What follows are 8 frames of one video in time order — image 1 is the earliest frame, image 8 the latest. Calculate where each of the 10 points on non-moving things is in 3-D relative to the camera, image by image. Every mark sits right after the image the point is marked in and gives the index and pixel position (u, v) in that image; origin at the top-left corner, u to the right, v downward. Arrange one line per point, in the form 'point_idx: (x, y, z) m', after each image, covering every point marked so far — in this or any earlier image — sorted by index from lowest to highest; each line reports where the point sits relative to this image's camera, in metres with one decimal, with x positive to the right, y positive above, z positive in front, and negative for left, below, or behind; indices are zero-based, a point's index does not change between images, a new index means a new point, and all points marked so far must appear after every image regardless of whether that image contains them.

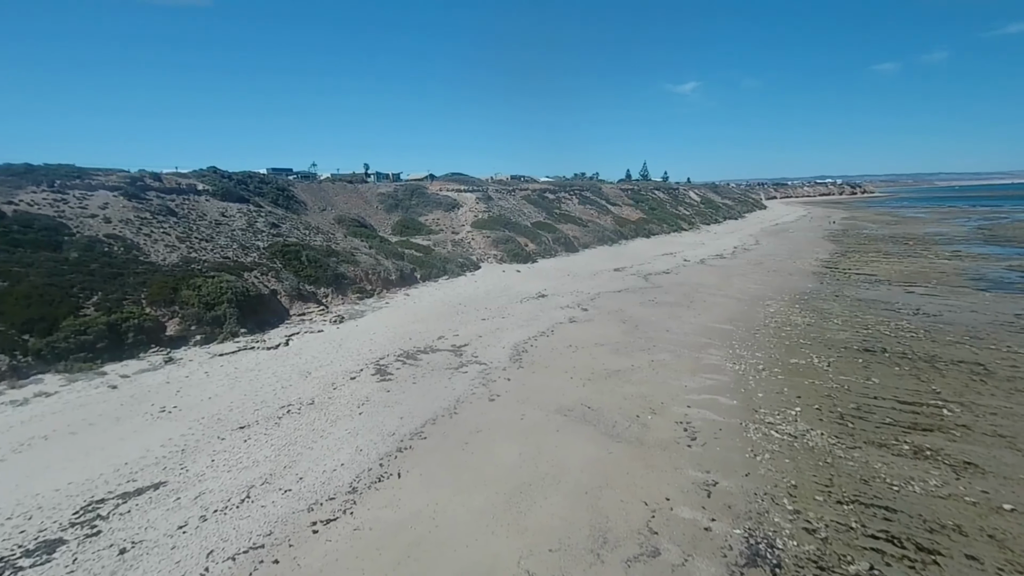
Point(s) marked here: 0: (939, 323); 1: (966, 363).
0: (+17.1, -1.4, +18.6) m
1: (+14.1, -2.3, +14.4) m
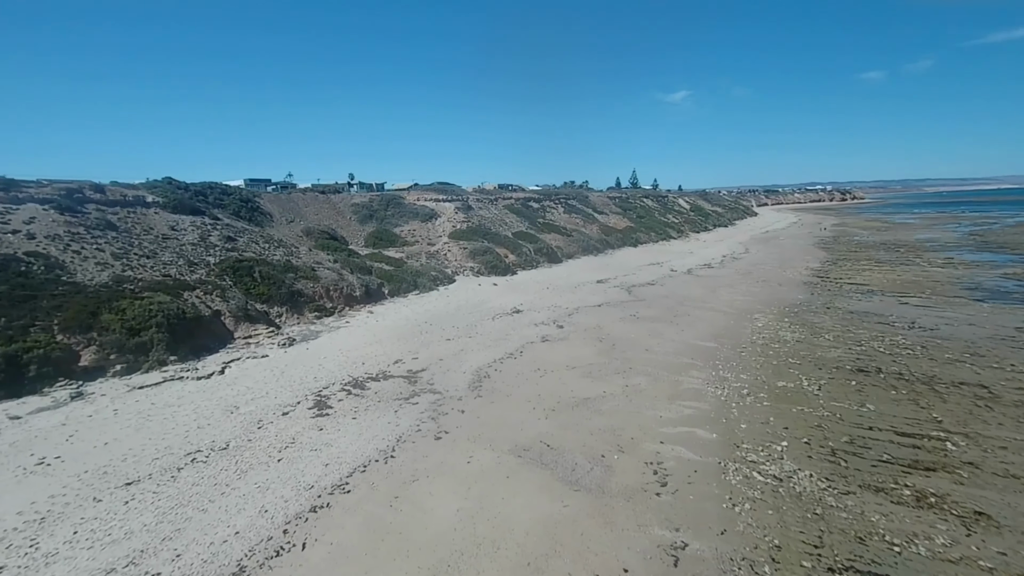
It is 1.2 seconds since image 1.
0: (+16.0, -1.9, +17.5) m
1: (+13.0, -2.8, +13.3) m
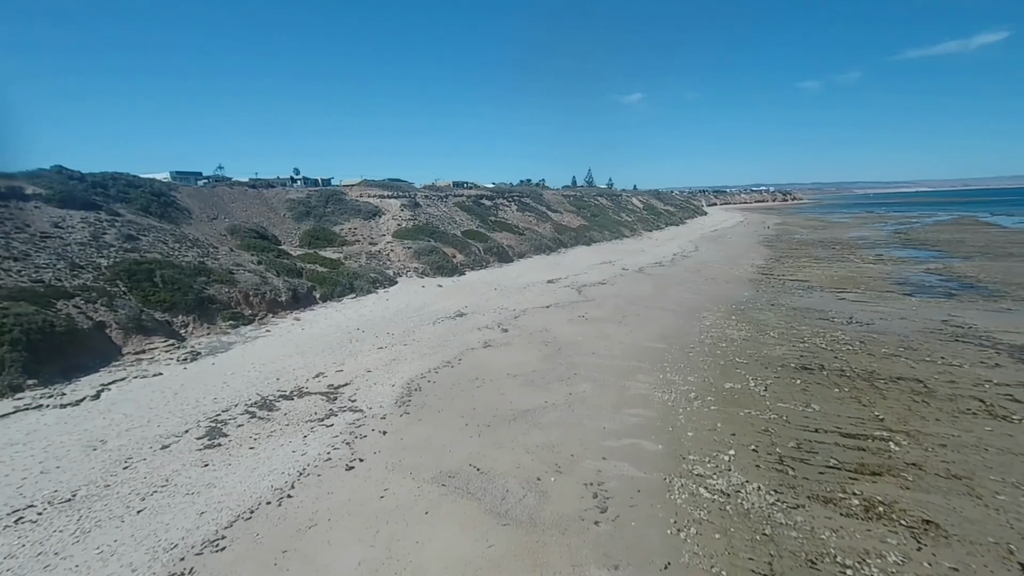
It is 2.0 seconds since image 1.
0: (+13.8, -1.7, +17.8) m
1: (+11.2, -2.6, +13.2) m
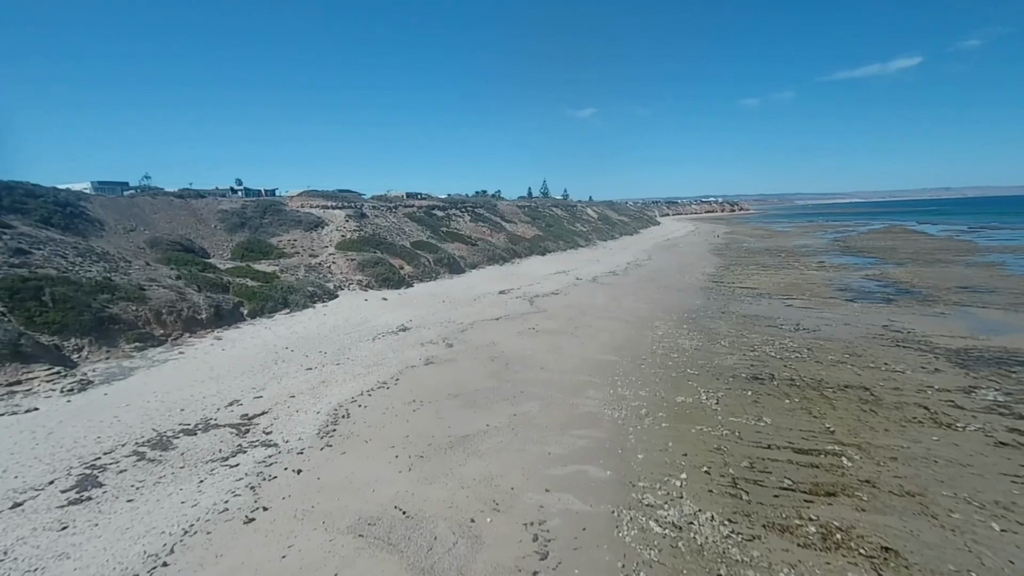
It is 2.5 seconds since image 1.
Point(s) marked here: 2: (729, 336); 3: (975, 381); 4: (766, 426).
0: (+11.8, -2.0, +17.9) m
1: (+9.6, -2.8, +13.1) m
2: (+8.7, -1.9, +18.7) m
3: (+13.2, -2.7, +13.2) m
4: (+6.0, -3.3, +11.0) m
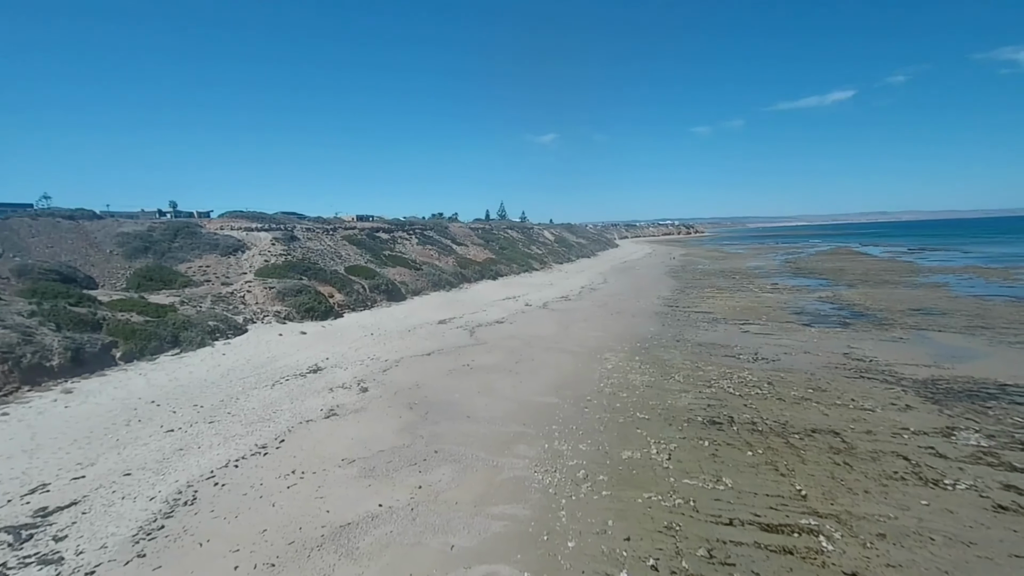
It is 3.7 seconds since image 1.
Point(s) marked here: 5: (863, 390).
0: (+9.4, -3.0, +16.4) m
1: (+7.6, -3.6, +11.5) m
2: (+6.3, -3.0, +17.0) m
3: (+11.1, -3.4, +11.8) m
4: (+4.2, -4.0, +9.1) m
5: (+10.8, -3.2, +14.3) m
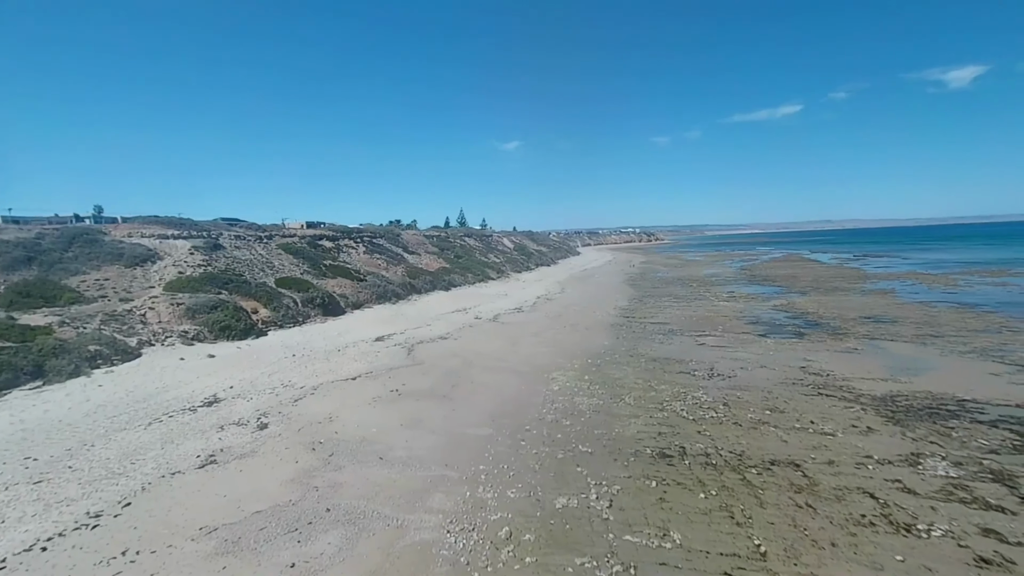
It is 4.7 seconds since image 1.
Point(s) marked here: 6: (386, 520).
0: (+7.3, -3.4, +15.3) m
1: (+5.9, -3.9, +10.2) m
2: (+4.1, -3.4, +15.6) m
3: (+9.4, -3.7, +10.8) m
4: (+2.6, -4.3, +7.6) m
5: (+8.8, -3.5, +13.2) m
6: (-2.2, -4.1, +8.3) m
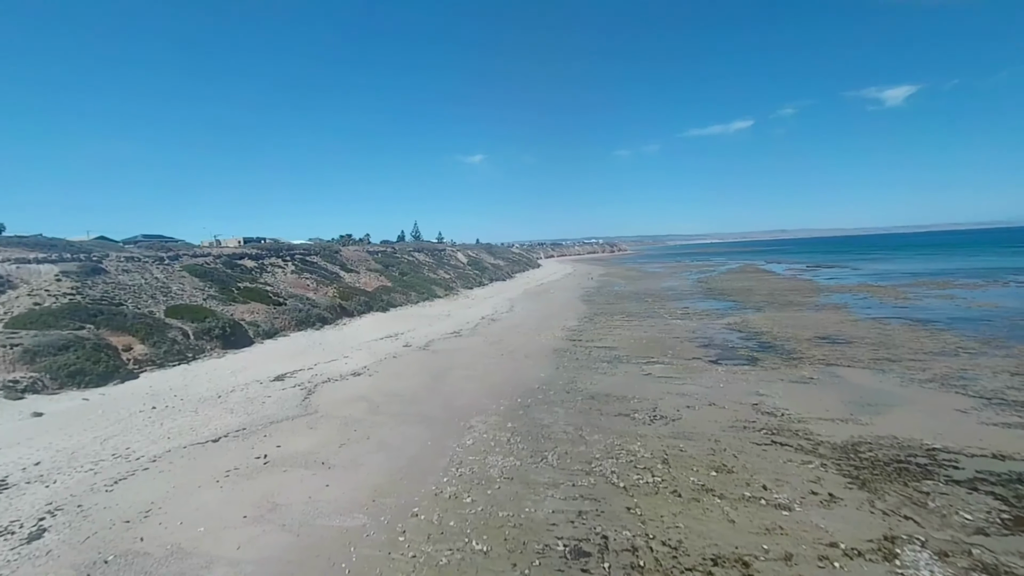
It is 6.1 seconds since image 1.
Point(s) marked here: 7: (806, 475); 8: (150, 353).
0: (+4.6, -4.2, +13.0) m
1: (+3.6, -4.7, +7.8) m
2: (+1.5, -4.3, +13.1) m
3: (+7.0, -4.4, +8.7) m
4: (+0.5, -5.0, +5.0) m
5: (+6.3, -4.3, +11.1) m
6: (-4.4, -5.0, +5.4) m
7: (+6.8, -4.3, +10.8) m
8: (-14.7, -2.7, +18.9) m
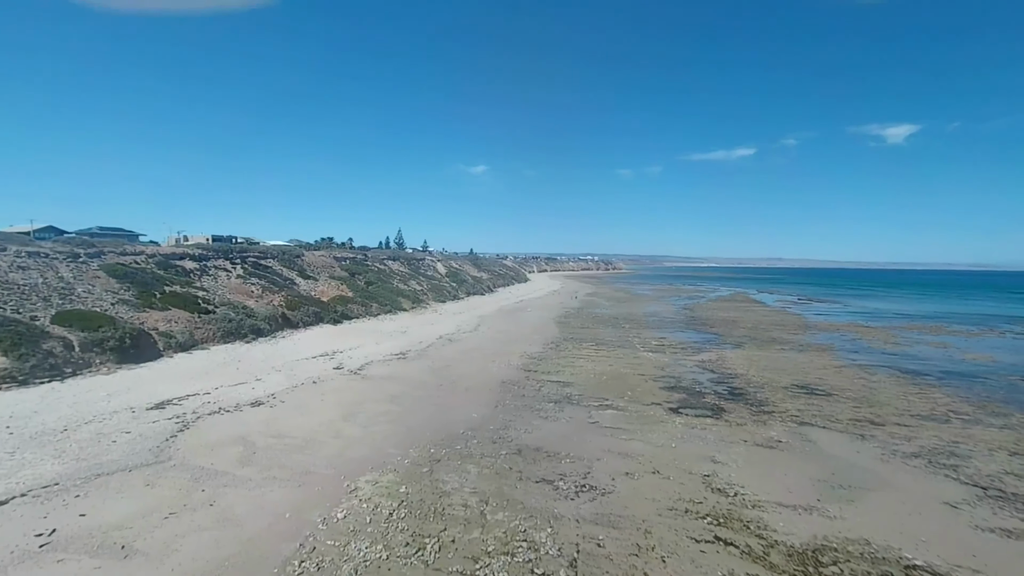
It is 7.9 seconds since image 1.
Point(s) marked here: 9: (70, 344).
0: (+1.9, -5.3, +10.4) m
1: (+0.9, -5.6, +5.2) m
2: (-1.2, -5.3, +10.5) m
3: (+4.3, -5.6, +6.1) m
4: (-2.1, -5.7, +2.3) m
5: (+3.6, -5.5, +8.5) m
6: (-7.0, -5.4, +2.6) m
7: (+4.1, -5.5, +8.2) m
8: (-17.4, -2.7, +16.2) m
9: (-17.4, -2.2, +18.4) m
